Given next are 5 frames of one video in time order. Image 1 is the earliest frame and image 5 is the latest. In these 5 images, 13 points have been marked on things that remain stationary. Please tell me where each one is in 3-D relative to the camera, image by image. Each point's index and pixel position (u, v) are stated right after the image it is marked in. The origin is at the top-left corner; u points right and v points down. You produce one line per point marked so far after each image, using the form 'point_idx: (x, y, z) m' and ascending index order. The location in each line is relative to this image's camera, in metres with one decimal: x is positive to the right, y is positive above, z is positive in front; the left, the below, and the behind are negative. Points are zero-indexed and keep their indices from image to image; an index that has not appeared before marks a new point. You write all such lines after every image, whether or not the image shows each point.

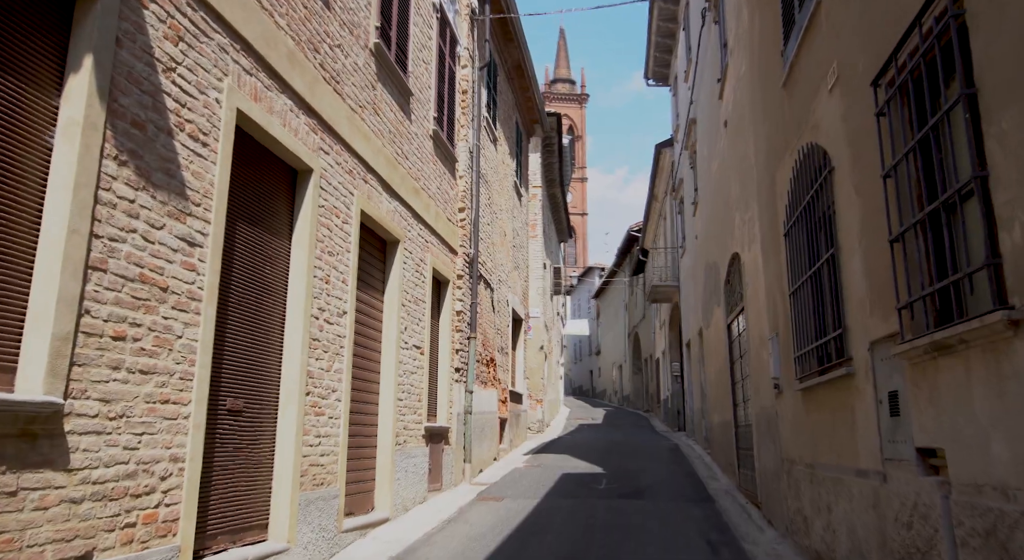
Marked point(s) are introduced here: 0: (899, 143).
0: (+1.9, +0.7, +3.7) m
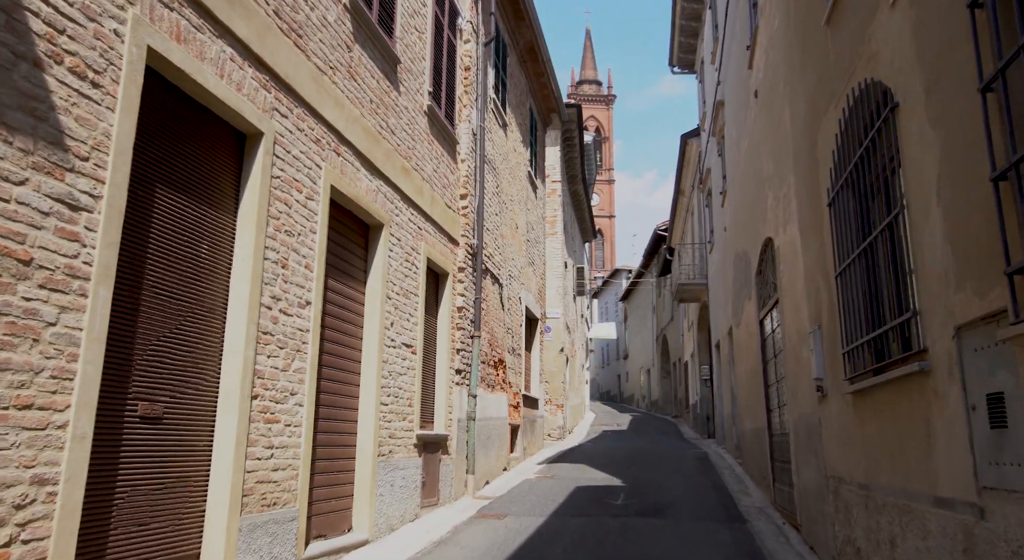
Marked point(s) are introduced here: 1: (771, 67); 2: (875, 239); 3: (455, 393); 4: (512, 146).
0: (+1.7, +0.8, +2.6) m
1: (+2.8, +2.3, +7.9) m
2: (+2.2, +0.2, +4.4) m
3: (-0.8, -1.5, +9.7) m
4: (0.0, +2.5, +13.7) m
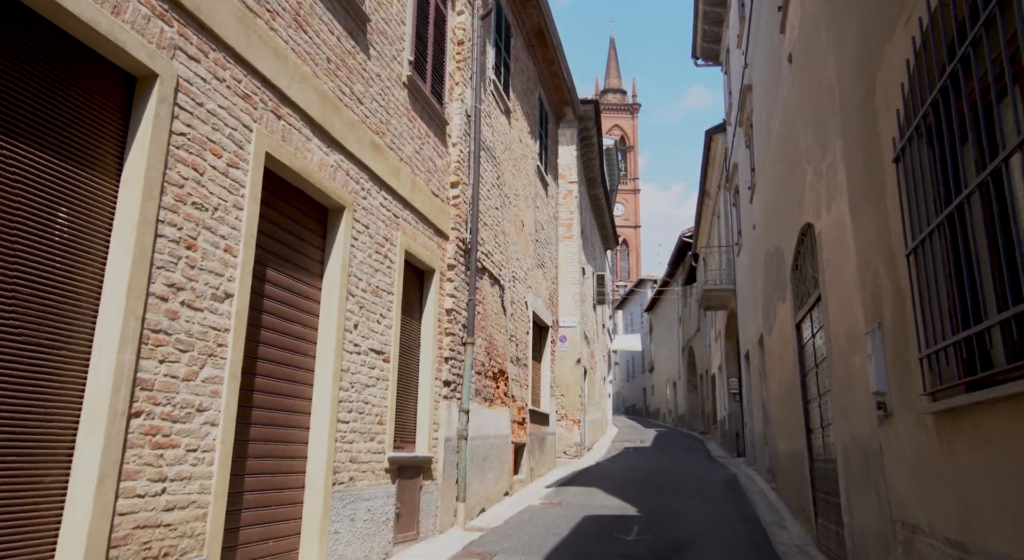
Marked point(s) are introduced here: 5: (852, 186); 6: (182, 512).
0: (+1.4, +1.0, +1.3) m
1: (+2.6, +2.3, +6.6) m
2: (+1.9, +0.4, +3.1) m
3: (-0.8, -1.5, +8.5) m
4: (+0.1, +2.4, +12.5) m
5: (+2.3, +0.6, +5.1) m
6: (-1.9, -1.3, +4.2) m
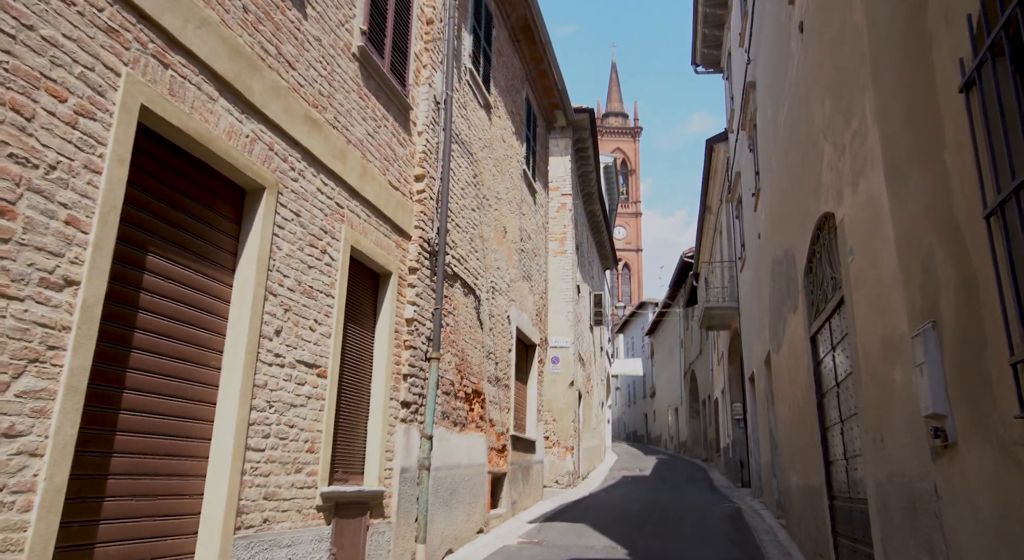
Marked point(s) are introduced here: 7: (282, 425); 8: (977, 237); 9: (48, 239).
0: (+1.1, +1.2, +0.2) m
1: (+2.3, +2.3, +5.5) m
2: (+1.6, +0.5, +2.0) m
3: (-1.1, -1.5, +7.3) m
4: (-0.2, +2.3, +11.4) m
5: (+2.0, +0.7, +4.0) m
6: (-2.2, -1.2, +3.0) m
7: (-1.6, -1.0, +5.3) m
8: (+1.8, +0.2, +2.9) m
9: (-2.1, +0.2, +3.5) m
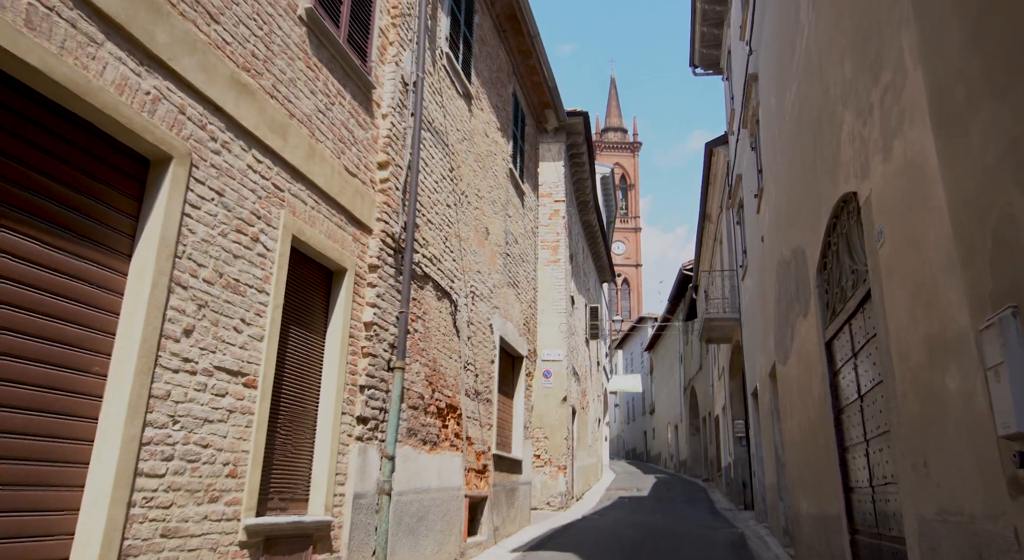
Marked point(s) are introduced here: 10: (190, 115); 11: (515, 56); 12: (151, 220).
0: (+0.9, +1.3, -0.7) m
1: (+2.1, +2.4, +4.7) m
2: (+1.4, +0.6, +1.1) m
3: (-1.4, -1.5, +6.4) m
4: (-0.4, +2.2, +10.6) m
5: (+1.8, +0.8, +3.1) m
6: (-2.4, -1.1, +2.1) m
7: (-1.9, -1.0, +4.4) m
8: (+1.6, +0.3, +2.0) m
9: (-2.4, +0.3, +2.6) m
10: (-2.0, +1.0, +4.5) m
11: (+0.1, +3.9, +12.9) m
12: (-2.1, +0.3, +4.3) m
